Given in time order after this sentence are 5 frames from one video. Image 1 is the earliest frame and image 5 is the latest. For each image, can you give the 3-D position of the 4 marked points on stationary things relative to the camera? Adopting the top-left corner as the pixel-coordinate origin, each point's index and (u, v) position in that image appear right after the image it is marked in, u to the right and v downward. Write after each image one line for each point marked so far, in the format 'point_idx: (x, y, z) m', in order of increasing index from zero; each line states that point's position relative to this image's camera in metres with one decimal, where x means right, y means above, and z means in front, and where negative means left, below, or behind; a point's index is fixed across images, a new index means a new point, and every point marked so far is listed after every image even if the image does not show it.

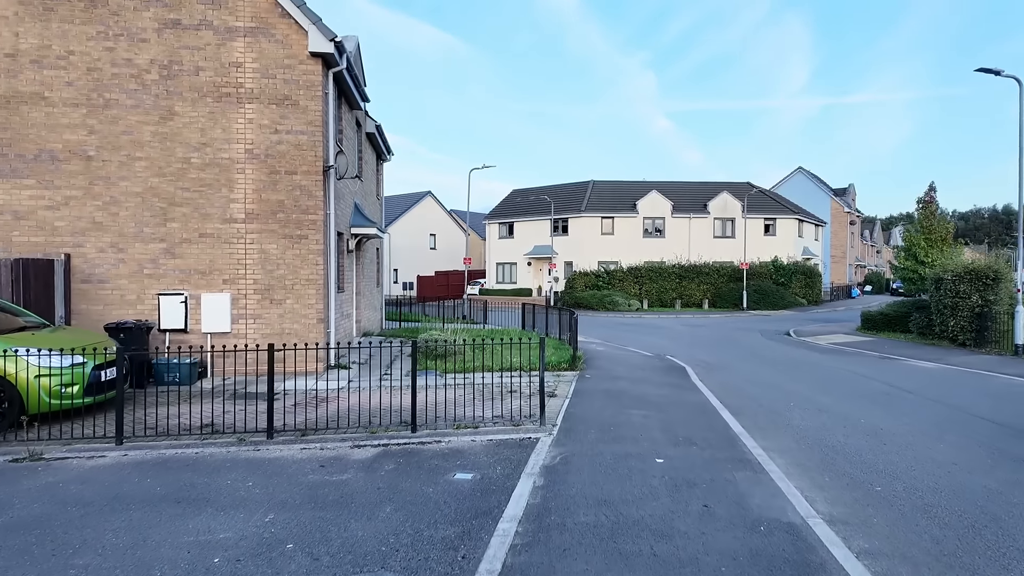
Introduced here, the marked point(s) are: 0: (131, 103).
0: (-6.9, +3.3, +10.7) m
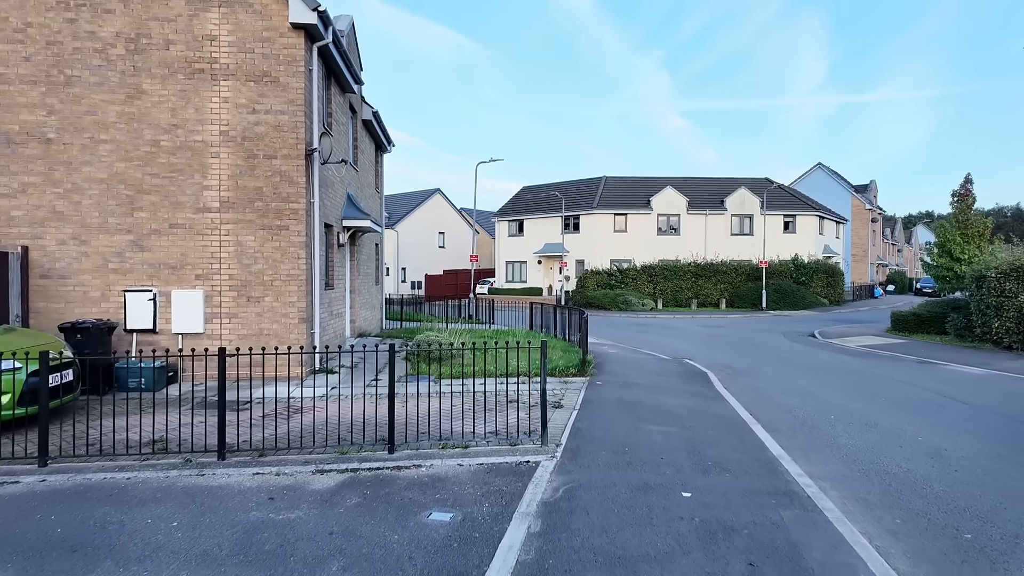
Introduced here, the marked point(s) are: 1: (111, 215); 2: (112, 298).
0: (-6.8, +3.4, +9.7) m
1: (-6.6, +1.2, +9.8) m
2: (-6.6, -0.2, +9.8) m
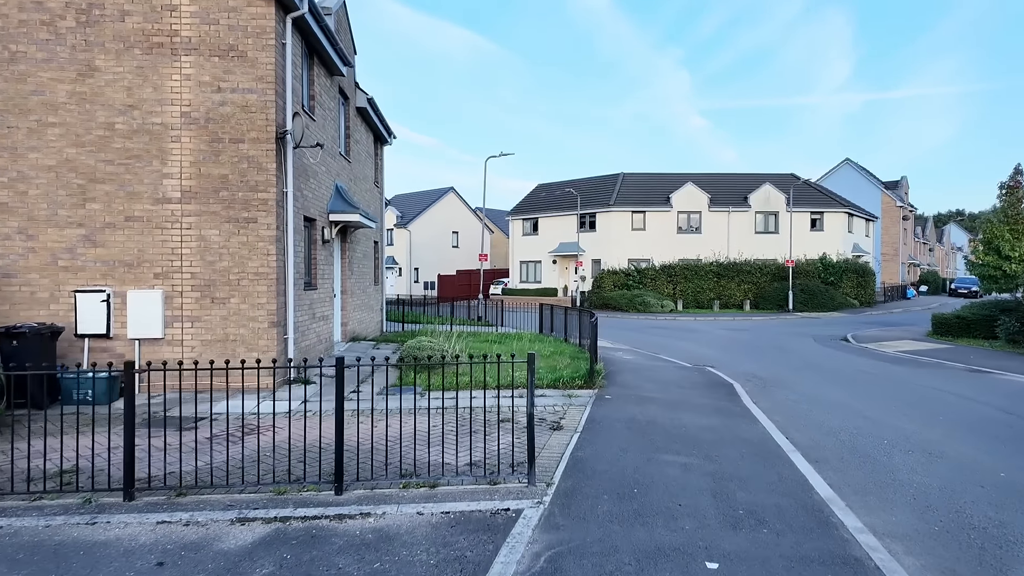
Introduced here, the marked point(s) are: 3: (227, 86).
0: (-6.9, +3.4, +8.7) m
1: (-6.7, +1.2, +8.8) m
2: (-6.7, -0.2, +8.8) m
3: (-4.3, +3.0, +8.9) m
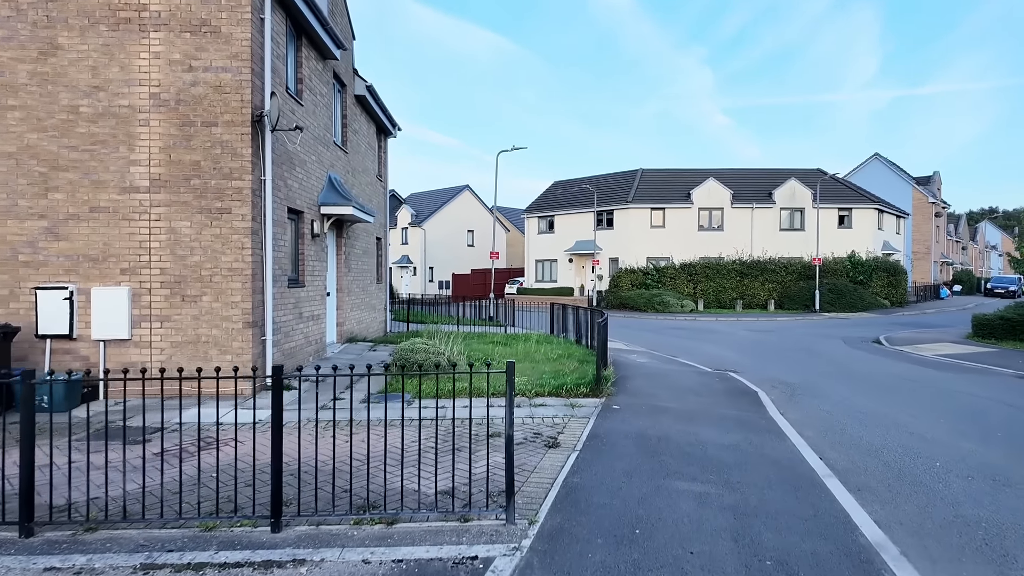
0: (-6.9, +3.4, +8.1) m
1: (-6.7, +1.2, +8.1) m
2: (-6.7, -0.1, +8.1) m
3: (-4.3, +3.1, +8.2) m
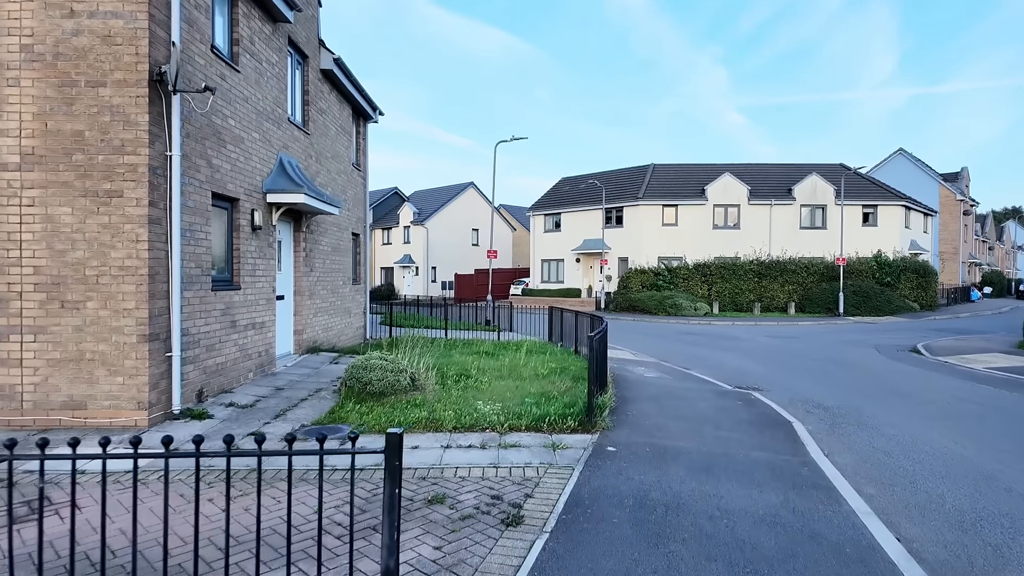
0: (-7.3, +3.4, +6.4) m
1: (-7.1, +1.2, +6.4) m
2: (-7.1, -0.2, +6.4) m
3: (-4.7, +3.0, +6.5) m
